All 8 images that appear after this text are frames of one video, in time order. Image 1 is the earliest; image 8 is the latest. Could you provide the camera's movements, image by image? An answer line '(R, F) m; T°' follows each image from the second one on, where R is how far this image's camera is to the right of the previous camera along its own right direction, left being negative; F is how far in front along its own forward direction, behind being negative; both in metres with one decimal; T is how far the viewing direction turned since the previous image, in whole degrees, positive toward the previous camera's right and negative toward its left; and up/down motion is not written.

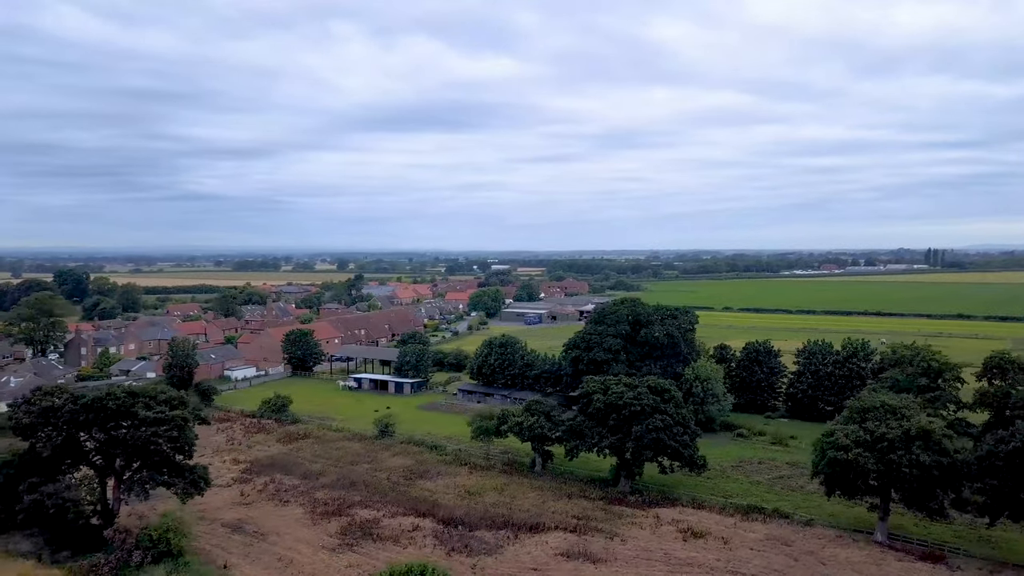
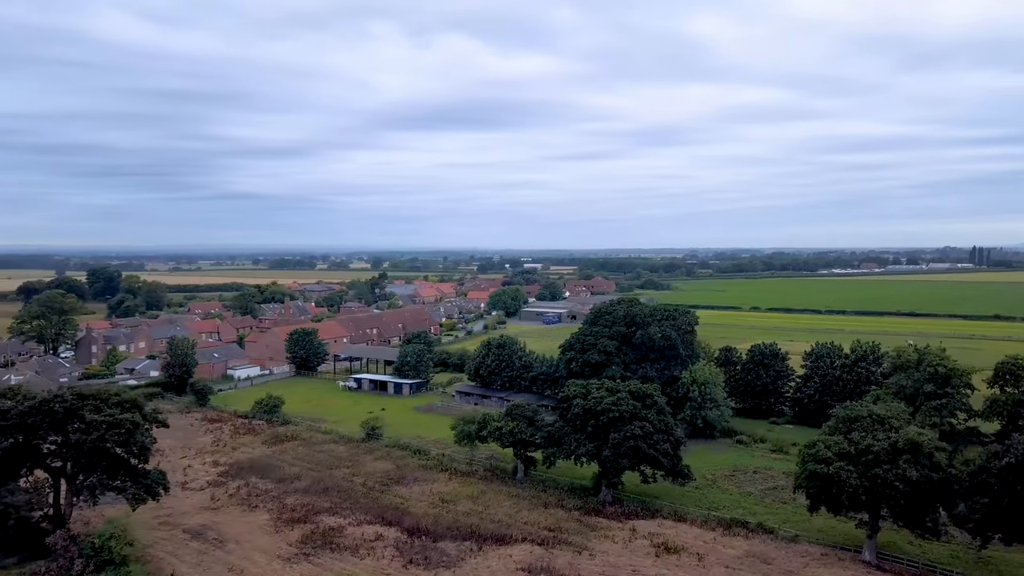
(+1.5, +0.9) m; -2°
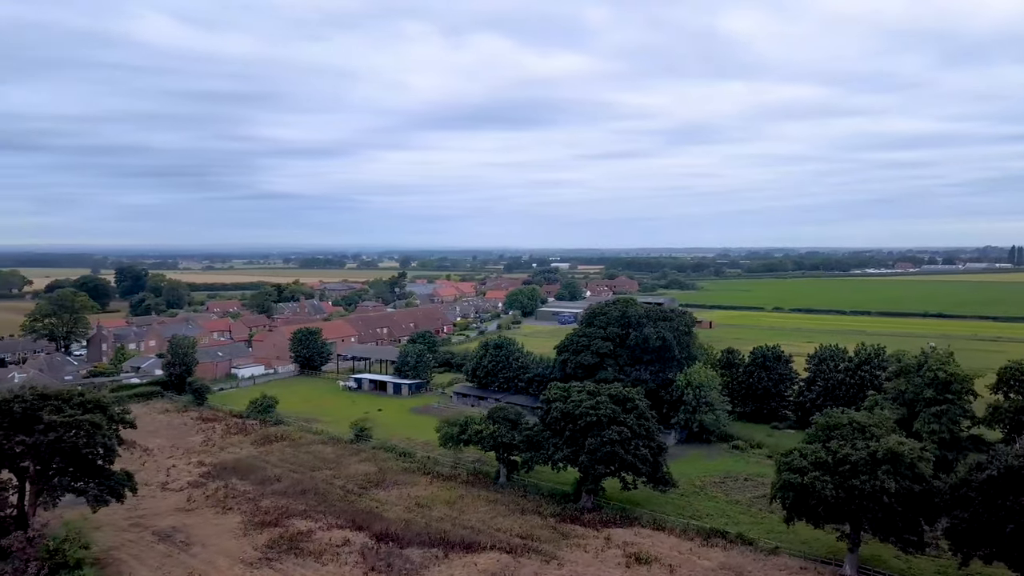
(+1.3, +0.5) m; -2°
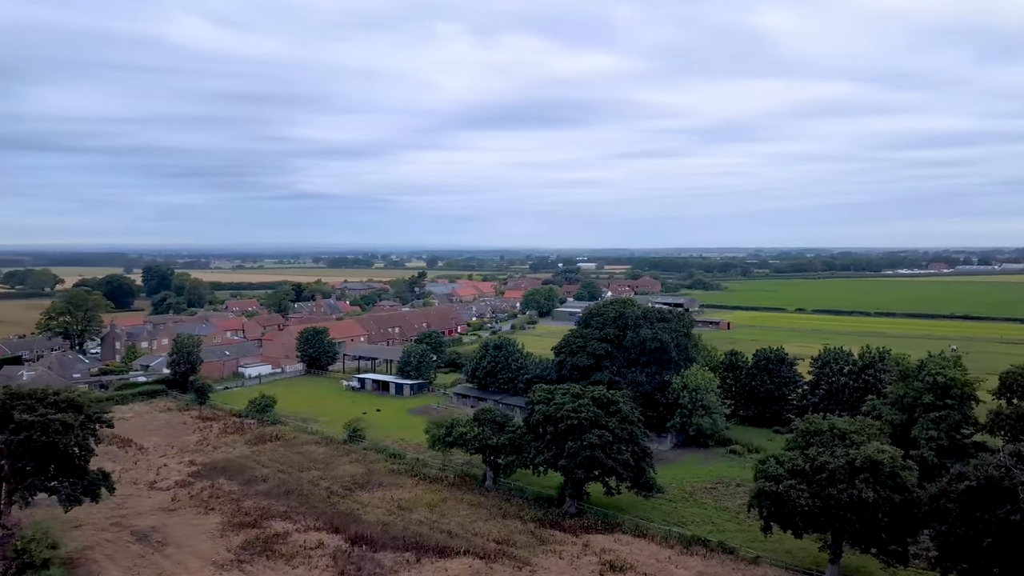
(+1.1, +0.3) m; -2°
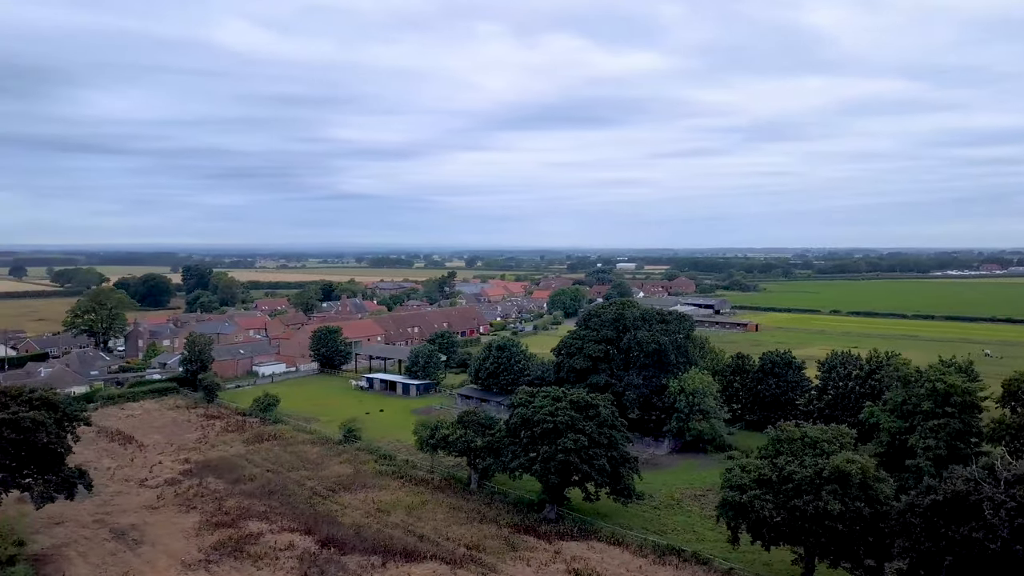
(+1.5, +0.3) m; -3°
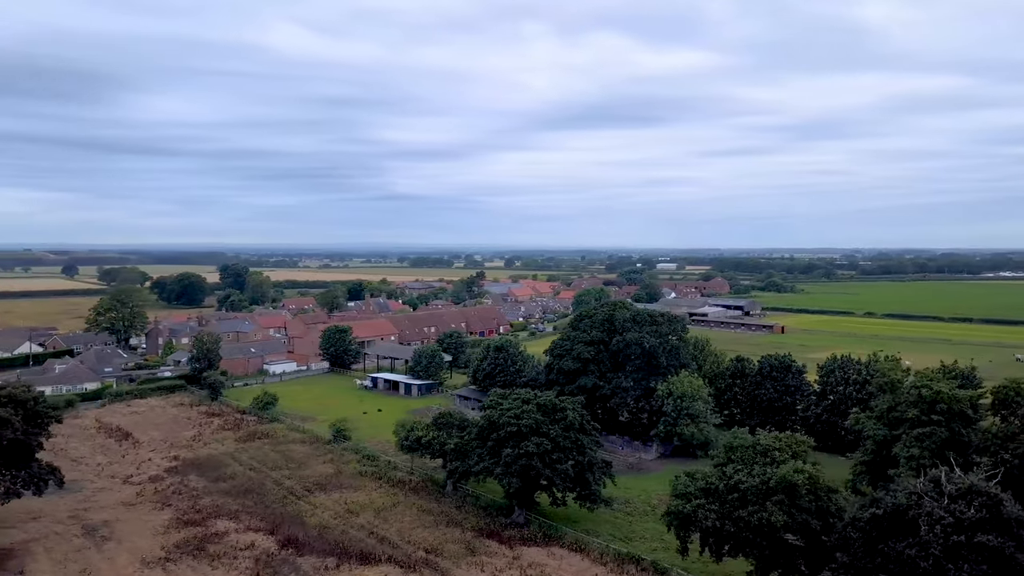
(+1.8, +0.3) m; -3°
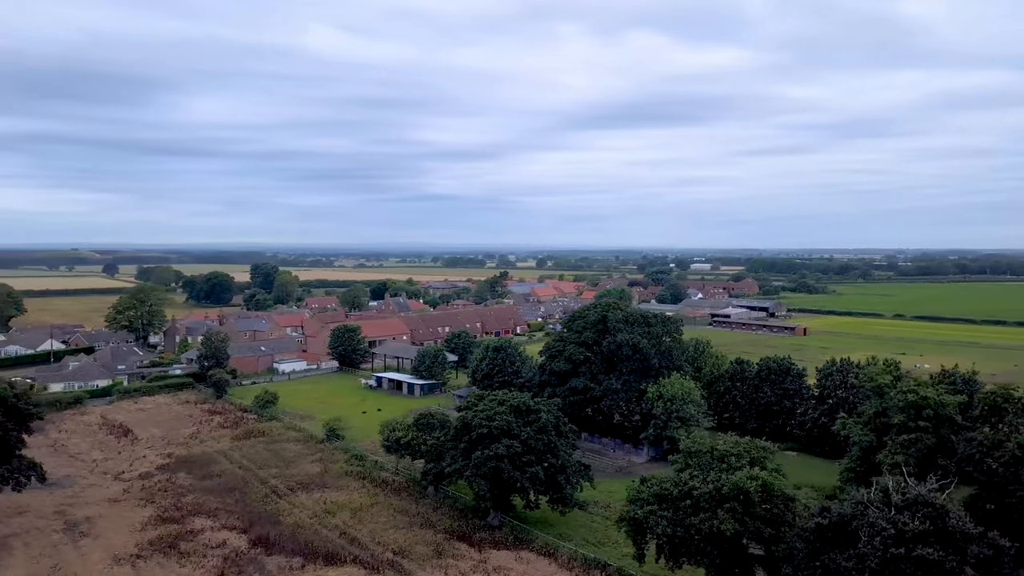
(+1.5, +0.1) m; -2°
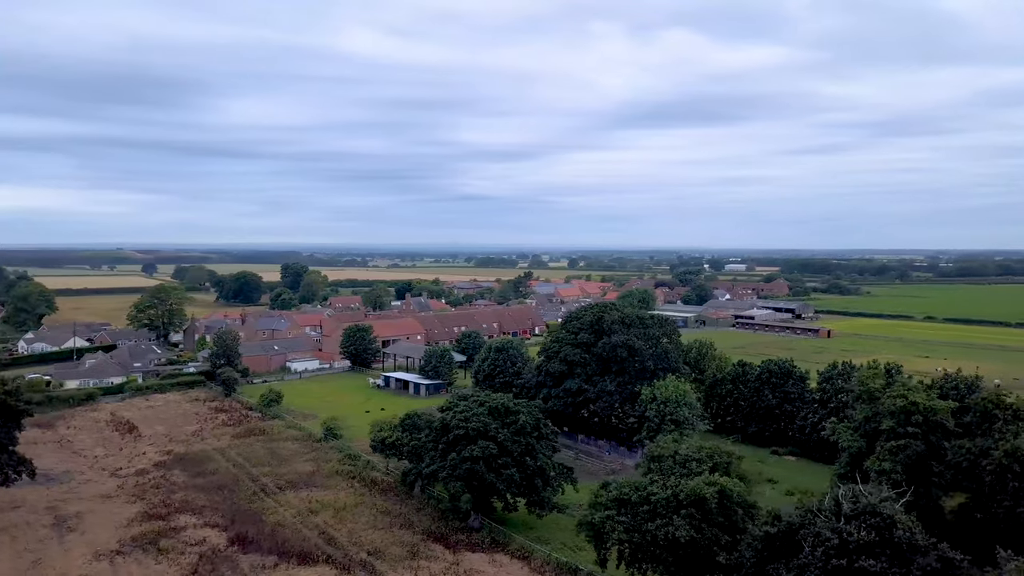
(+1.3, +0.1) m; -2°
